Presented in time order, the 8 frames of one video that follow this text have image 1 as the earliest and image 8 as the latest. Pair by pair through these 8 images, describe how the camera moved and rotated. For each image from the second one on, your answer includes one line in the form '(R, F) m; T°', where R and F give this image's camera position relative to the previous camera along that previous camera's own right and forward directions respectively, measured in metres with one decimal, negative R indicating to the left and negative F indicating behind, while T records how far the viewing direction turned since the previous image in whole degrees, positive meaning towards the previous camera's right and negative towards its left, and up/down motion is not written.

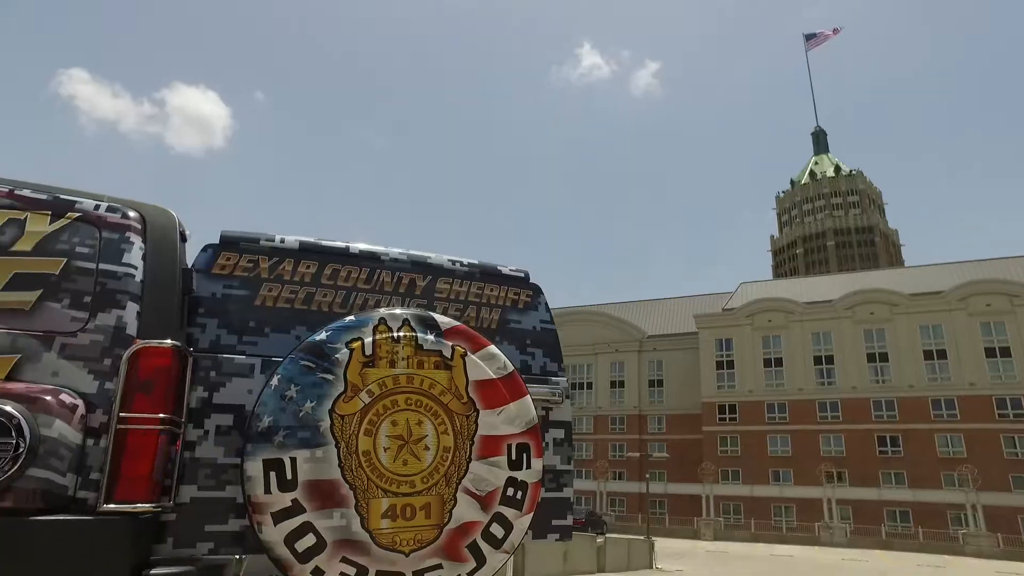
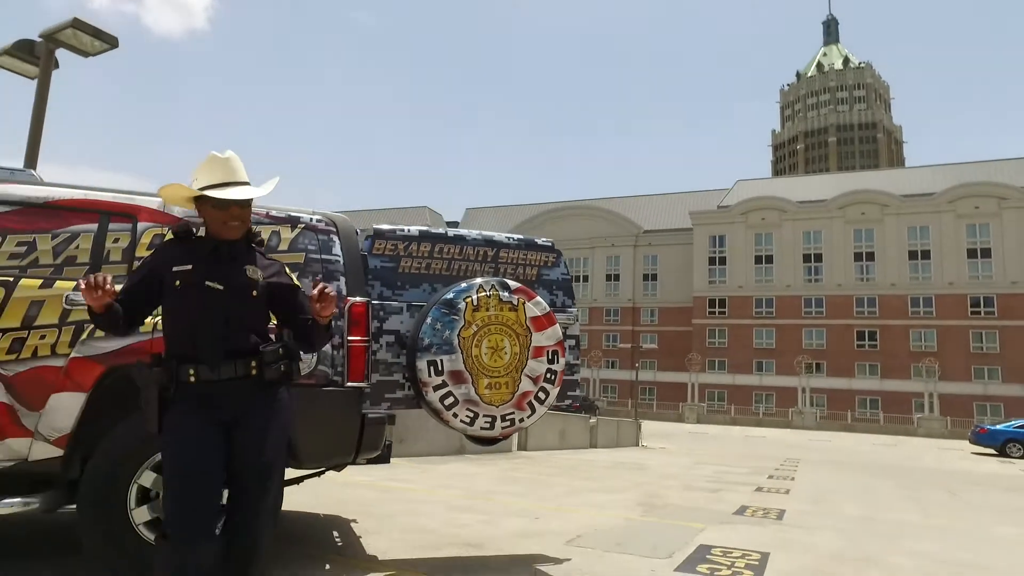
(-0.3, -1.9) m; 0°
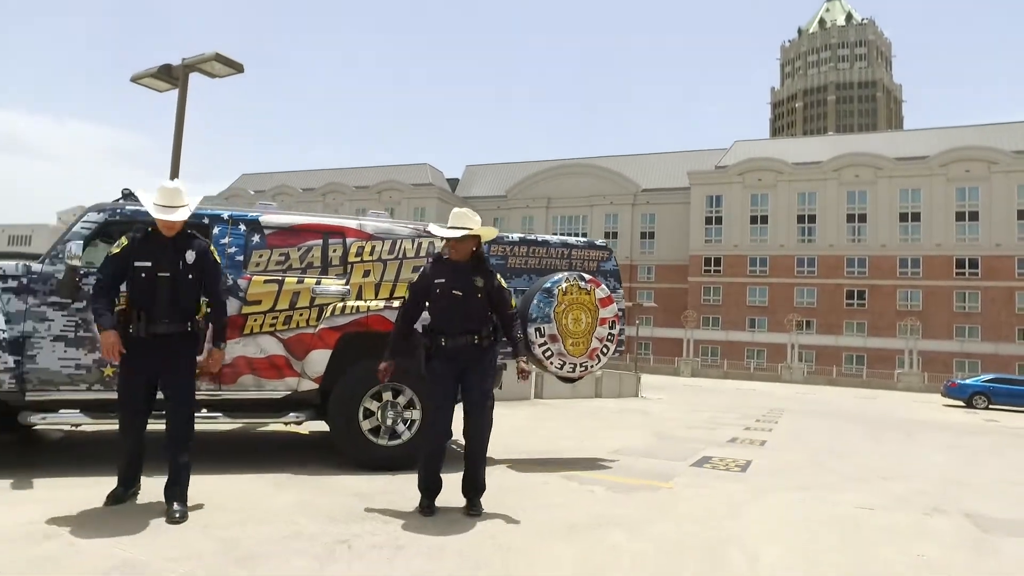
(-0.8, -2.2) m; 0°
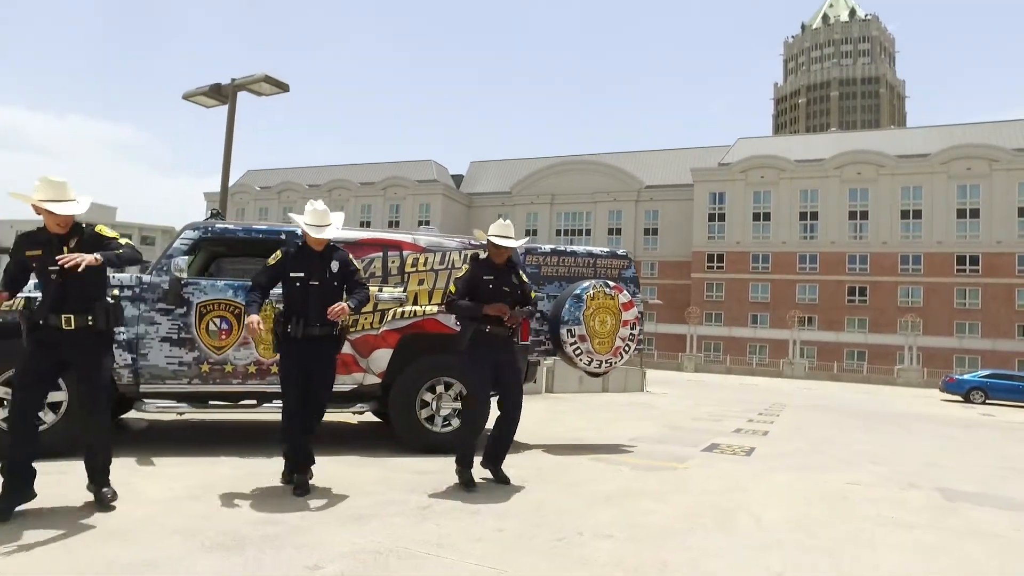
(-0.4, -0.9) m; 0°
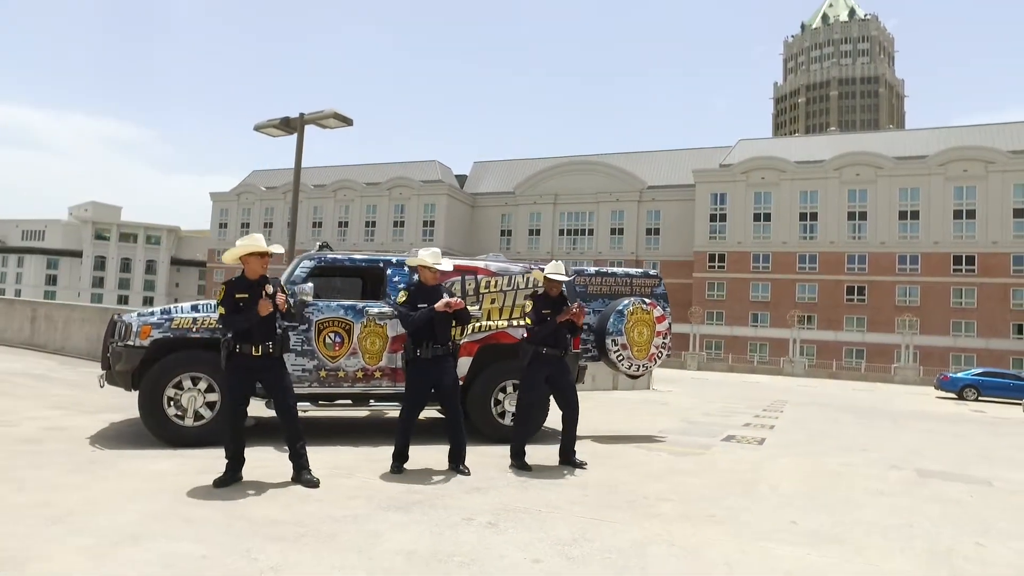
(-0.7, -1.5) m; 0°
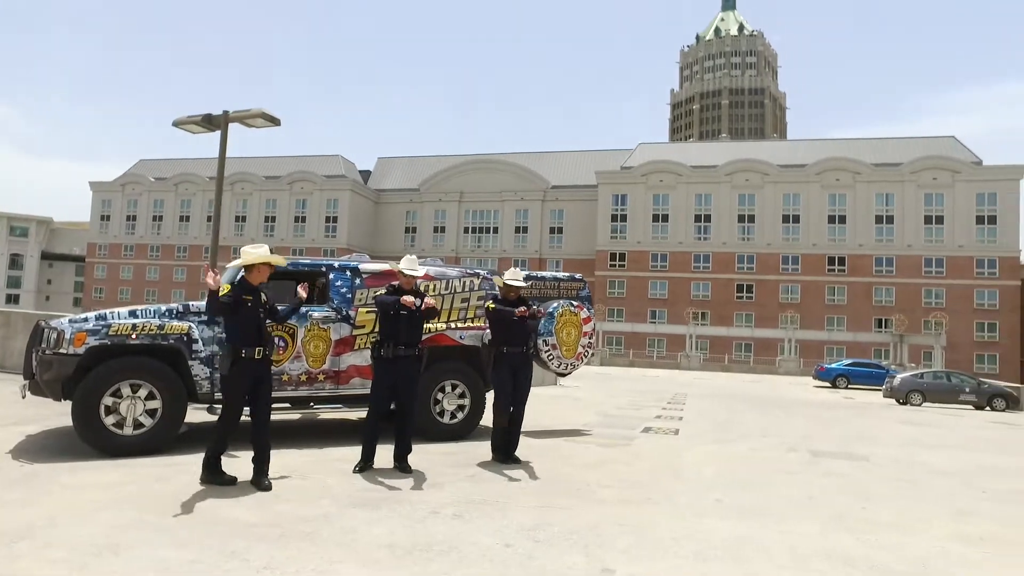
(-0.5, -0.4) m; +8°
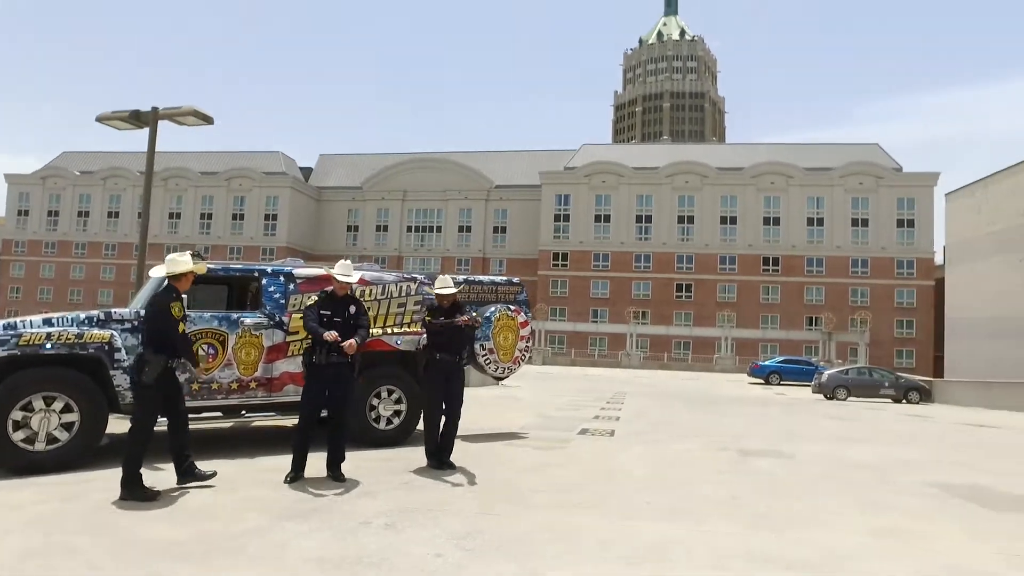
(+0.1, 0.0) m; +5°
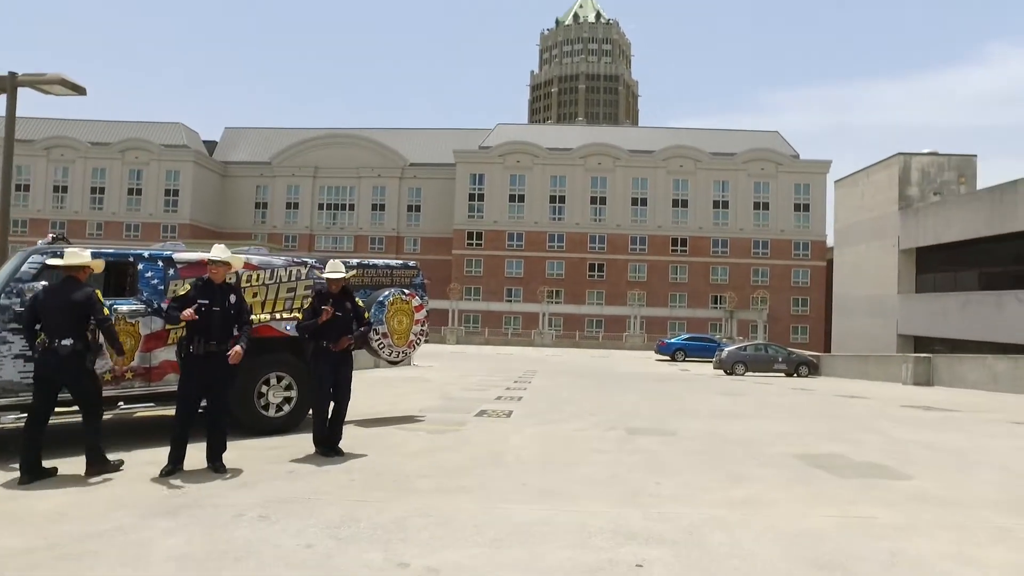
(+0.3, -0.1) m; +7°
